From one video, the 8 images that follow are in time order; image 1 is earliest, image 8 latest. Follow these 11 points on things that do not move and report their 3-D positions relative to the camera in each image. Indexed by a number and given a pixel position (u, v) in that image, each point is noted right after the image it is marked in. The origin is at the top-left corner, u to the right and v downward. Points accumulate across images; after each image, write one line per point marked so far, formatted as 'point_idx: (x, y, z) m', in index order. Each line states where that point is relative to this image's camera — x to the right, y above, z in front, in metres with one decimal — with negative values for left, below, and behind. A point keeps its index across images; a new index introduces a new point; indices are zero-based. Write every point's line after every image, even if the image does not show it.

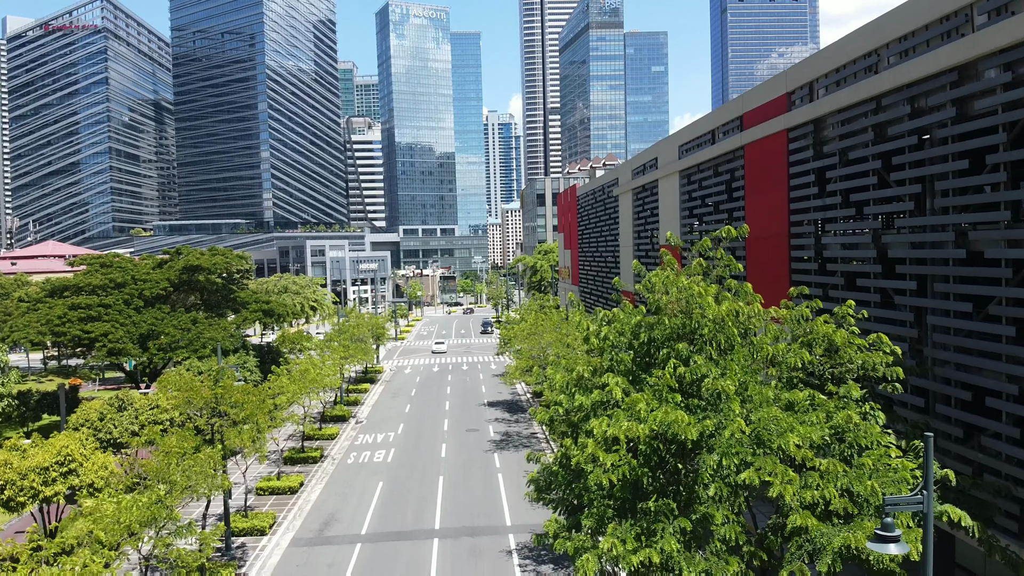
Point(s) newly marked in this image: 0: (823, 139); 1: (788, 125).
0: (+6.4, +3.1, +16.6) m
1: (+6.1, +3.6, +18.0) m
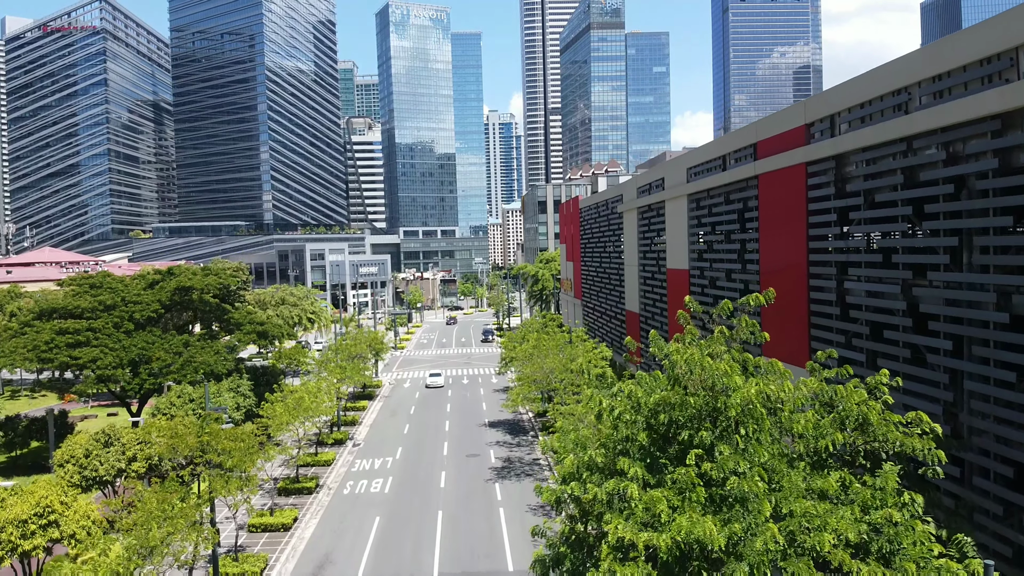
0: (+6.5, +2.1, +15.6) m
1: (+6.2, +2.7, +17.0) m
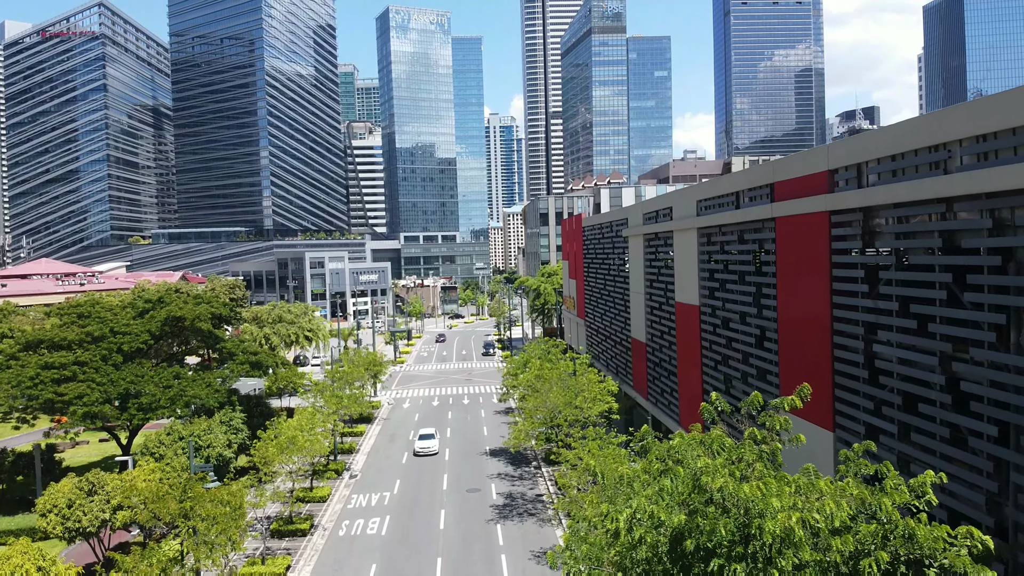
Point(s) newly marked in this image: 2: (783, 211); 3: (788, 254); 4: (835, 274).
0: (+6.5, +1.0, +14.5) m
1: (+6.2, +1.6, +15.9) m
2: (+6.1, +1.7, +18.2) m
3: (+6.2, +0.8, +18.0) m
4: (+6.4, +0.3, +16.0) m
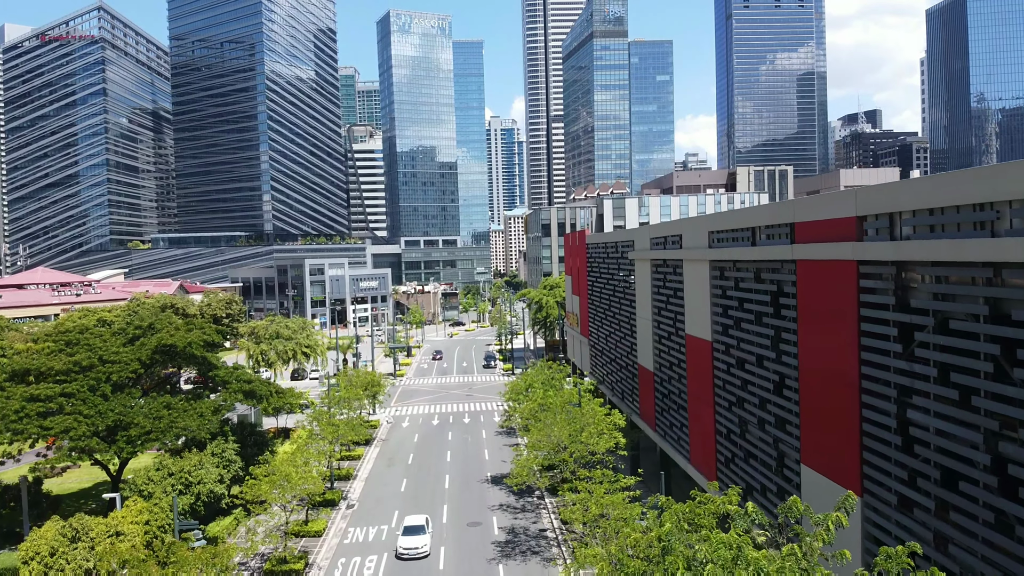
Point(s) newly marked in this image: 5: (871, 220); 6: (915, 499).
0: (+6.6, 0.0, +13.5) m
1: (+6.3, +0.6, +14.8) m
2: (+6.2, +0.7, +17.1) m
3: (+6.3, -0.3, +17.0) m
4: (+6.5, -0.8, +14.9) m
5: (+6.5, +1.2, +14.6) m
6: (+6.6, -3.5, +13.3) m
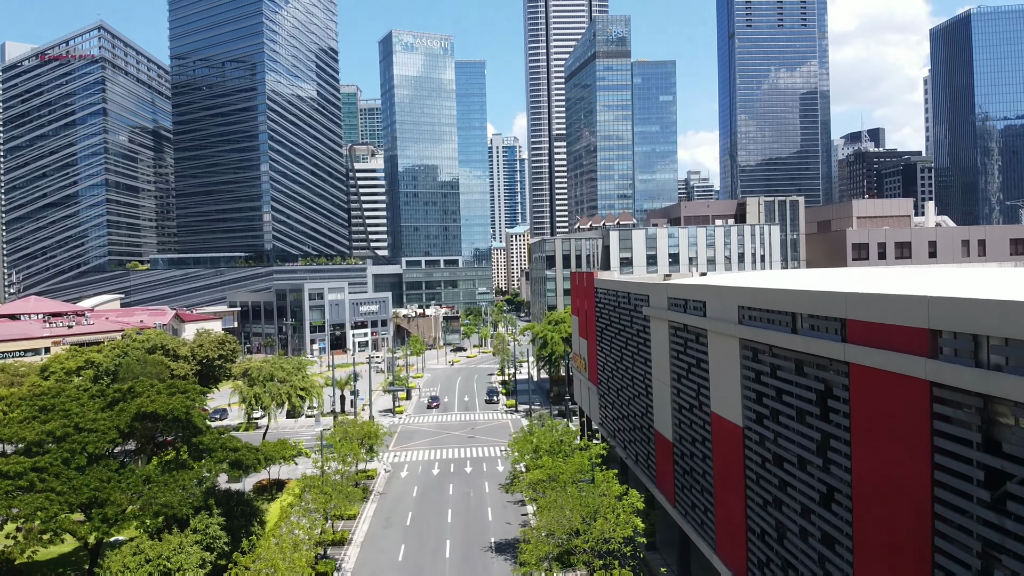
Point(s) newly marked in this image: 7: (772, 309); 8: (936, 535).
0: (+6.8, -2.0, +11.3) m
1: (+6.6, -1.4, +12.7) m
2: (+6.4, -1.3, +15.0) m
3: (+6.5, -2.3, +14.8) m
4: (+6.7, -2.7, +12.7) m
5: (+6.7, -0.7, +12.5) m
6: (+6.9, -5.4, +11.1) m
7: (+6.2, -0.5, +19.3) m
8: (+6.7, -3.9, +12.7) m
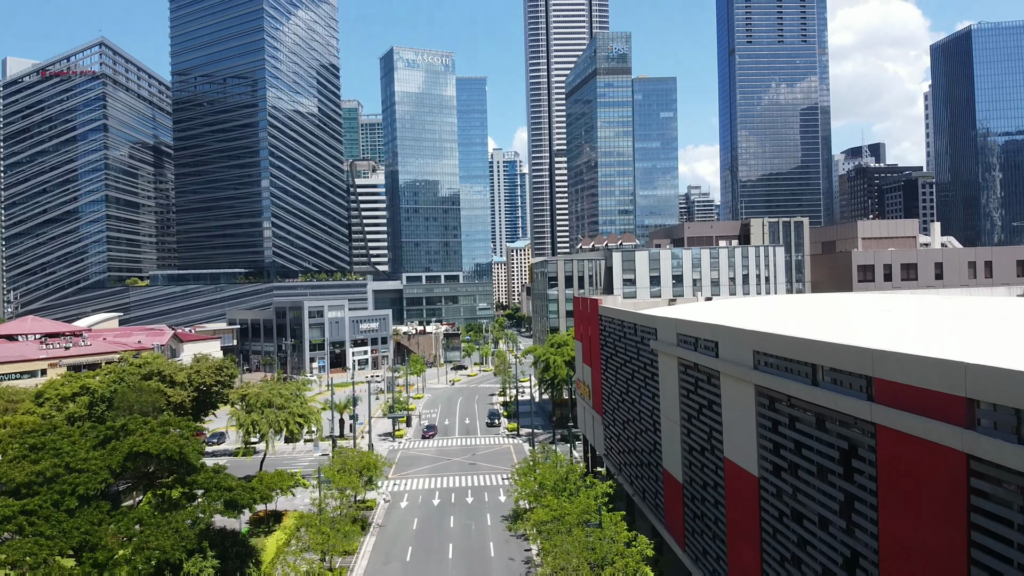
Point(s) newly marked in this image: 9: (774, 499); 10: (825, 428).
0: (+7.0, -2.9, +10.5) m
1: (+6.7, -2.4, +11.8) m
2: (+6.6, -2.3, +14.1) m
3: (+6.7, -3.3, +14.0) m
4: (+6.9, -3.7, +11.9) m
5: (+6.9, -1.7, +11.7) m
6: (+7.0, -6.4, +10.2) m
7: (+6.3, -1.6, +18.5) m
8: (+6.9, -4.9, +11.9) m
9: (+6.3, -5.1, +19.3) m
10: (+6.5, -2.9, +16.9) m
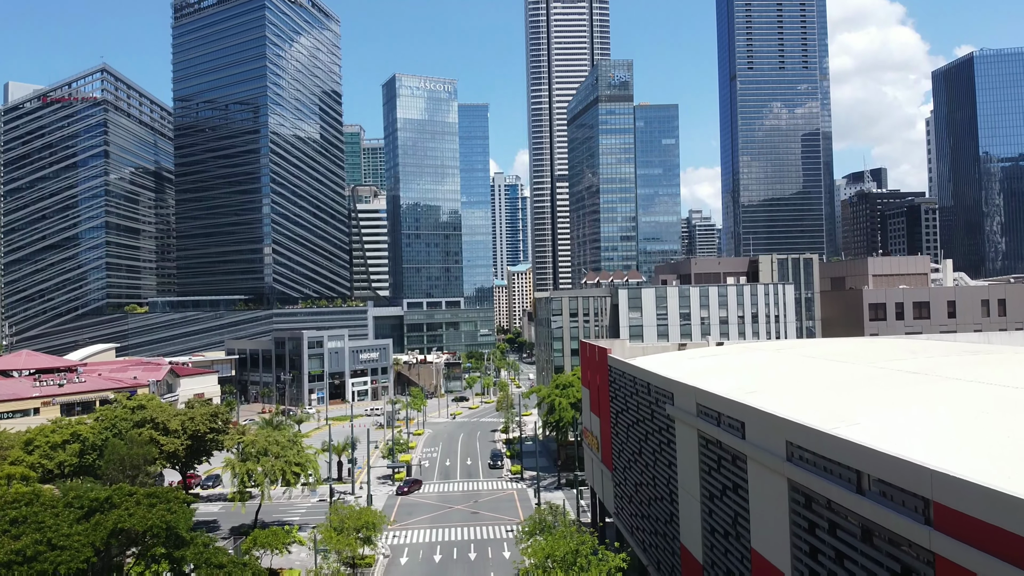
0: (+7.3, -4.7, +8.9) m
1: (+7.0, -4.2, +10.2) m
2: (+6.9, -4.2, +12.6) m
3: (+7.0, -5.1, +12.4) m
4: (+7.1, -5.5, +10.3) m
5: (+7.2, -3.5, +10.1) m
6: (+7.3, -8.1, +8.5) m
7: (+6.6, -3.5, +16.9) m
8: (+7.2, -6.7, +10.2) m
9: (+6.5, -7.0, +17.7) m
10: (+6.8, -4.8, +15.3) m
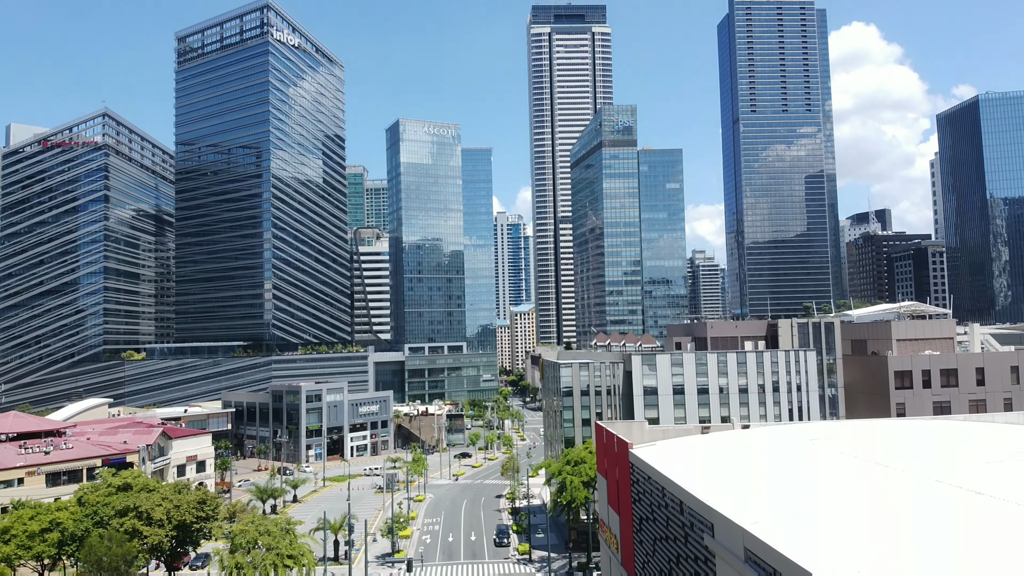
0: (+7.8, -7.5, +5.5) m
1: (+7.5, -7.0, +6.9) m
2: (+7.4, -7.1, +9.2) m
3: (+7.5, -8.1, +9.0) m
4: (+7.7, -8.3, +6.8) m
5: (+7.7, -6.3, +6.8) m
6: (+7.8, -10.9, +5.0) m
7: (+7.2, -6.7, +13.6) m
8: (+7.7, -9.6, +6.8) m
9: (+7.1, -10.2, +14.2) m
10: (+7.3, -7.9, +11.9) m
